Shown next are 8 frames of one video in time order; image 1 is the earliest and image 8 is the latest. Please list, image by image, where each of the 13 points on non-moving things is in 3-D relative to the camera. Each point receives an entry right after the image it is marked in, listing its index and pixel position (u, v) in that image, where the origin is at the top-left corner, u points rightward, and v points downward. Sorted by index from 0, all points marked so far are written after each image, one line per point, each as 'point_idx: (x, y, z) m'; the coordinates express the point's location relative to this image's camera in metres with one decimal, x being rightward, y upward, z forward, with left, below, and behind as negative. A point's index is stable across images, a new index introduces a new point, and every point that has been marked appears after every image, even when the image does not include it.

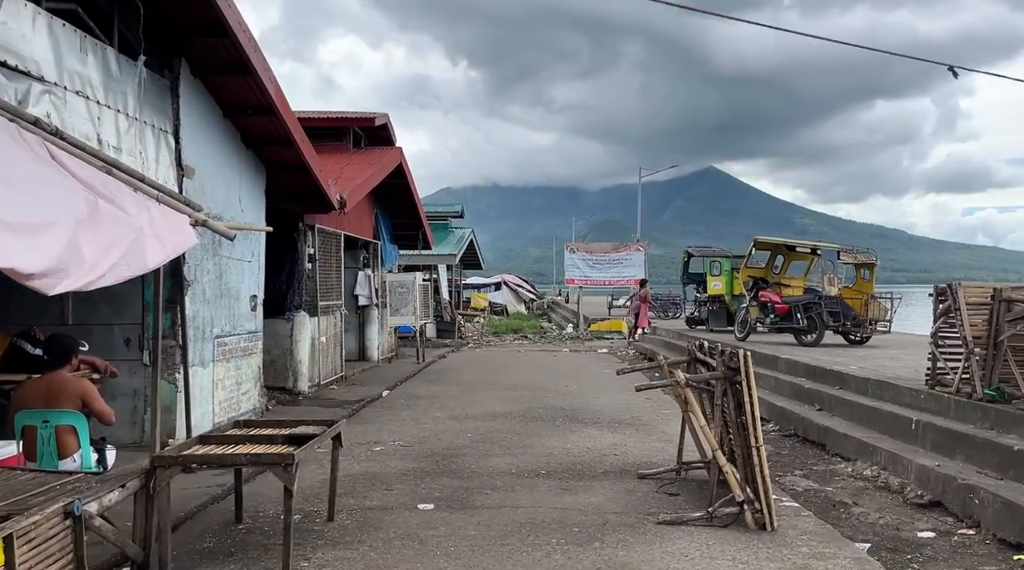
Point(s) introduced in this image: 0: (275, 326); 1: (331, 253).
0: (-3.3, -0.6, +12.8) m
1: (-2.9, +0.5, +14.7) m
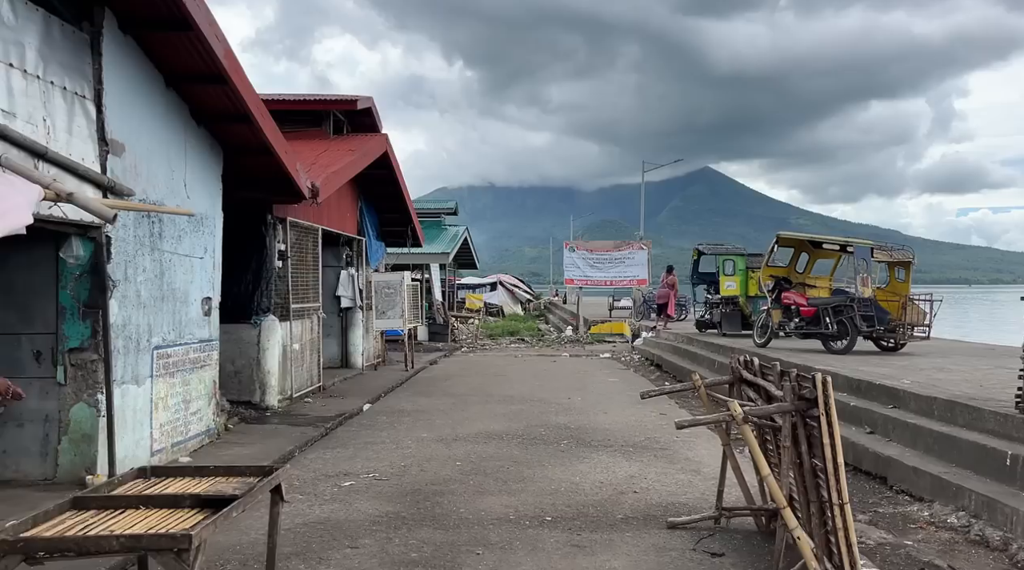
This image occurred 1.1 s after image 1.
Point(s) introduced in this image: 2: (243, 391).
0: (-3.4, -0.6, +11.3) m
1: (-3.0, +0.5, +13.3) m
2: (-3.3, -1.3, +11.3) m
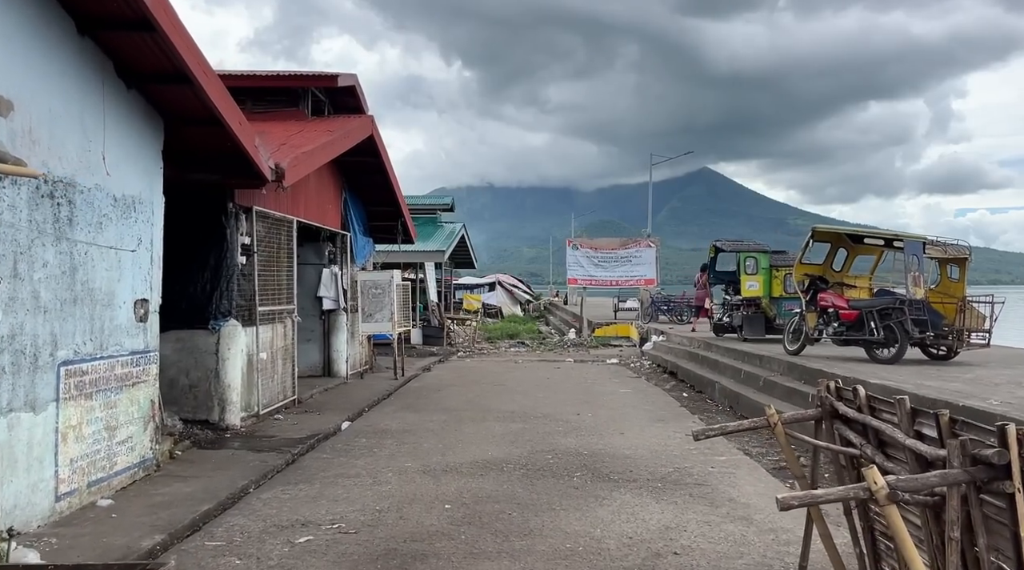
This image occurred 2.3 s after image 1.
0: (-3.4, -0.6, +9.7) m
1: (-3.0, +0.5, +11.7) m
2: (-3.3, -1.3, +9.7) m
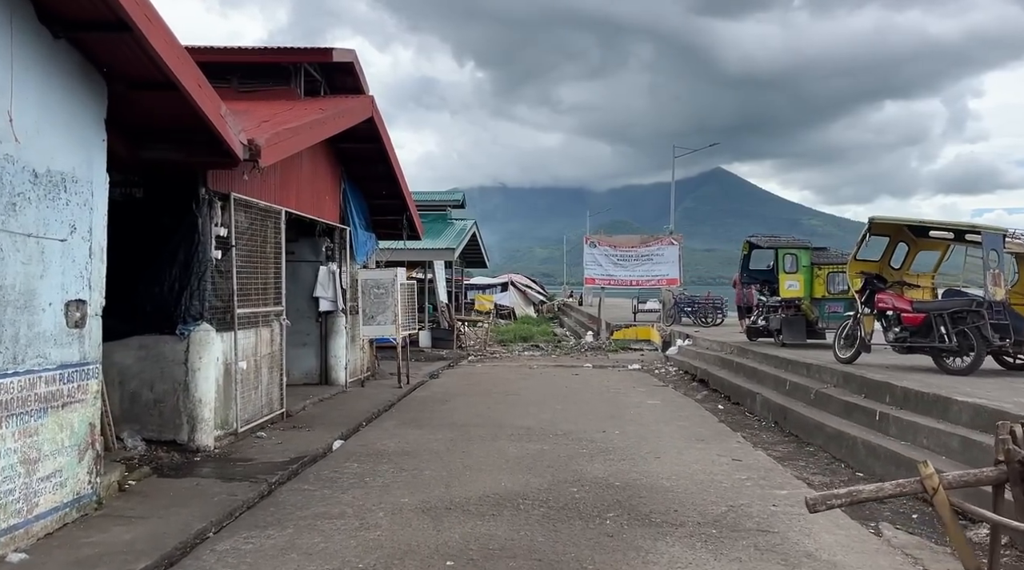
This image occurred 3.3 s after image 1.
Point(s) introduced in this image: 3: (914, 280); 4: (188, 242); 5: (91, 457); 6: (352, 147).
0: (-3.2, -0.6, +8.4) m
1: (-2.8, +0.5, +10.3) m
2: (-3.2, -1.3, +8.4) m
3: (+4.8, +0.1, +10.8) m
4: (-3.0, +0.4, +8.5) m
5: (-2.8, -1.1, +6.1) m
6: (-2.3, +2.0, +13.2) m
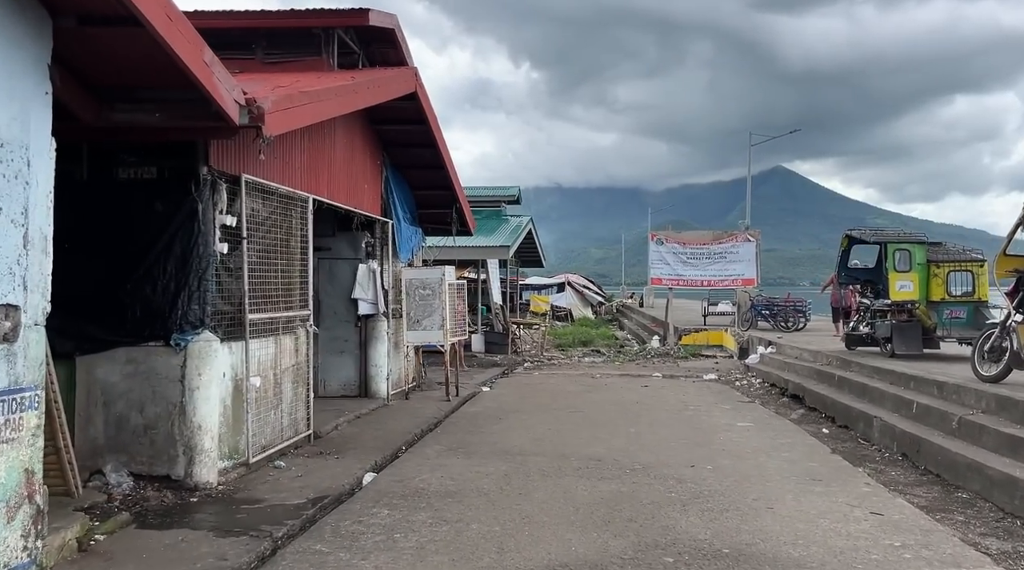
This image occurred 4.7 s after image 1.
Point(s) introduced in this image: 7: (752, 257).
0: (-2.7, -0.6, +6.9) m
1: (-2.2, +0.5, +8.8) m
2: (-2.7, -1.3, +6.8) m
3: (+5.4, +0.1, +8.8) m
4: (-2.5, +0.4, +7.0) m
5: (-2.4, -1.1, +4.6) m
6: (-1.5, +2.0, +11.6) m
7: (+5.2, +0.6, +19.8) m
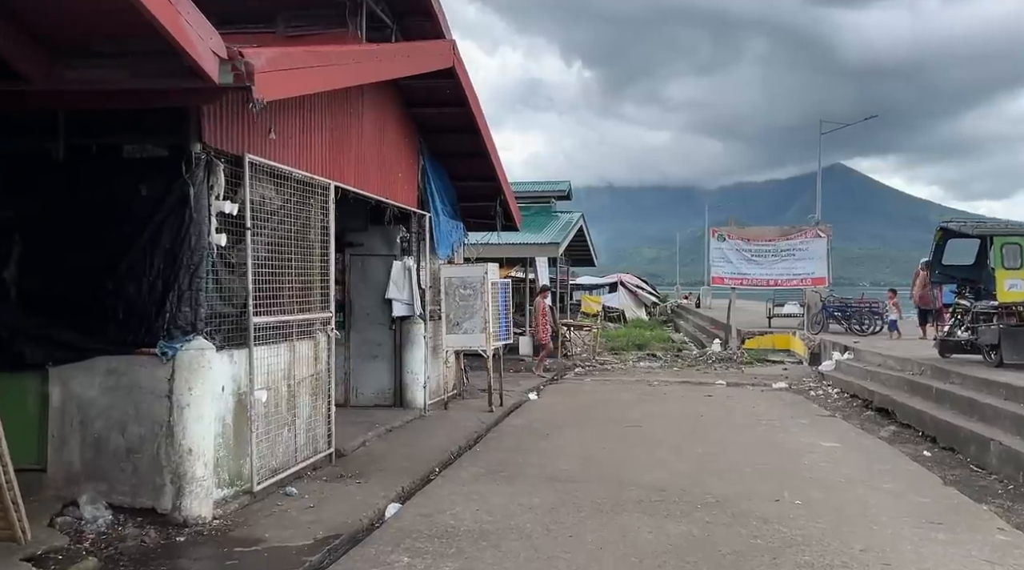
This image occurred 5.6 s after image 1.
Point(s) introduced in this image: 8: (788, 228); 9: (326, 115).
0: (-2.4, -0.6, +5.8) m
1: (-1.8, +0.5, +7.7) m
2: (-2.4, -1.3, +5.8) m
3: (+5.8, +0.1, +7.3) m
4: (-2.2, +0.4, +5.9) m
5: (-2.3, -1.1, +3.5) m
6: (-0.9, +2.0, +10.5) m
7: (+6.2, +0.6, +18.3) m
8: (+5.6, +1.1, +18.7) m
9: (-1.7, +1.5, +8.1) m
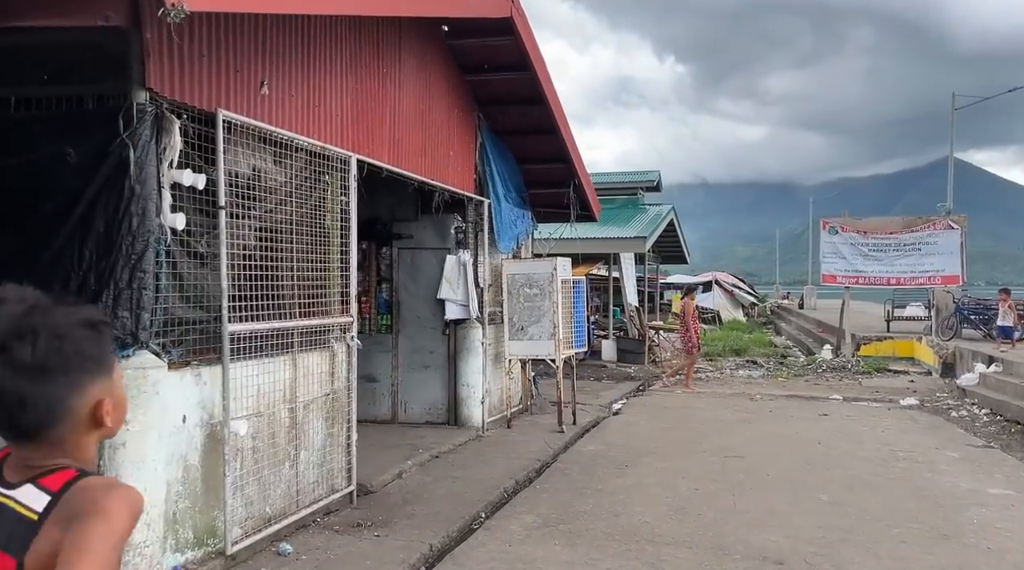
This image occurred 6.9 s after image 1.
0: (-2.2, -0.5, +4.3) m
1: (-1.3, +0.5, +6.1) m
2: (-2.1, -1.3, +4.3) m
3: (+6.2, +0.1, +5.0) m
4: (-1.9, +0.4, +4.4) m
5: (-2.2, -1.1, +2.0) m
6: (-0.2, +2.0, +8.8) m
7: (+7.7, +0.6, +15.9) m
8: (+7.1, +1.2, +16.3) m
9: (-1.2, +1.5, +6.6) m
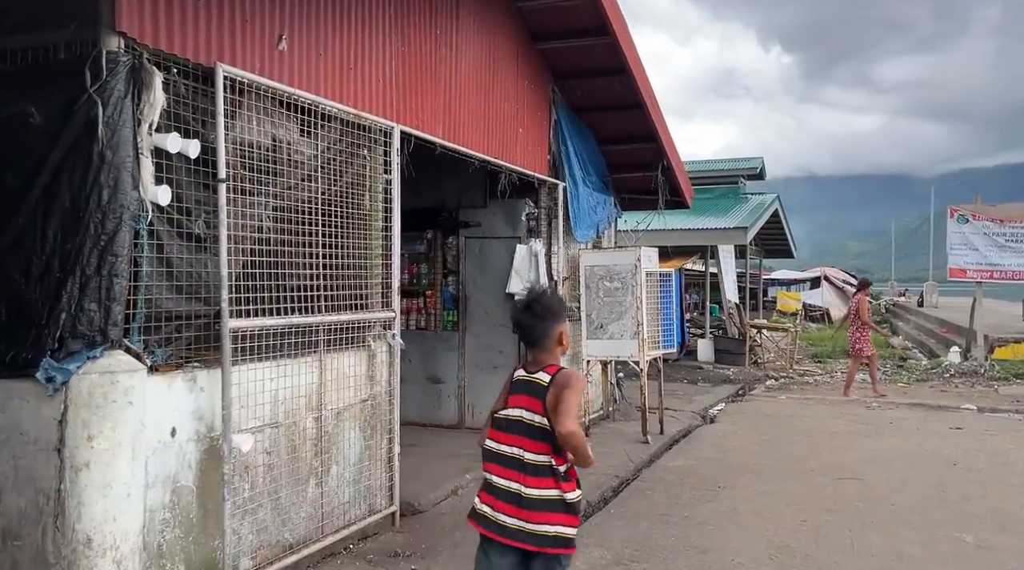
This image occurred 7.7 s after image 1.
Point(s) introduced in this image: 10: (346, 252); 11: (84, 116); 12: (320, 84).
0: (-2.0, -0.5, +3.6) m
1: (-0.9, +0.6, +5.3) m
2: (-1.9, -1.2, +3.6) m
3: (+6.4, +0.1, +3.4) m
4: (-1.7, +0.5, +3.6) m
5: (-2.3, -1.1, +1.3) m
6: (+0.5, +2.1, +7.8) m
7: (+9.1, +0.7, +14.0) m
8: (+8.6, +1.3, +14.5) m
9: (-0.8, +1.6, +5.7) m
10: (-0.9, +0.2, +5.3) m
11: (-1.7, +0.7, +3.6) m
12: (-1.1, +1.1, +5.1) m
